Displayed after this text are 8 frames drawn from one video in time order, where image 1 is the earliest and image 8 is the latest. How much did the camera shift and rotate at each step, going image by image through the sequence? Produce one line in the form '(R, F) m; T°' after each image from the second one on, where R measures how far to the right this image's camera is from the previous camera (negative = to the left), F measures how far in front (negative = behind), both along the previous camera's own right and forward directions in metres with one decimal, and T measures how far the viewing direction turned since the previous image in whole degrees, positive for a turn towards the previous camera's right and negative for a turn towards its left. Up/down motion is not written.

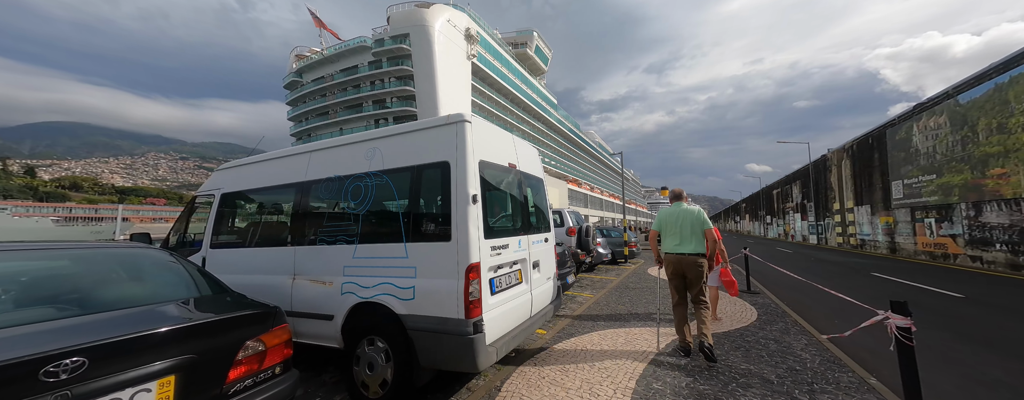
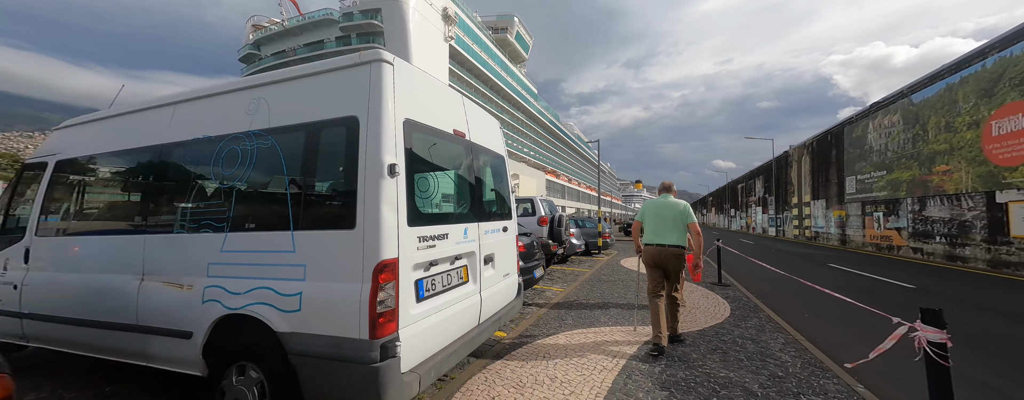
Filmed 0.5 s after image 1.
(+0.2, +0.6) m; +4°
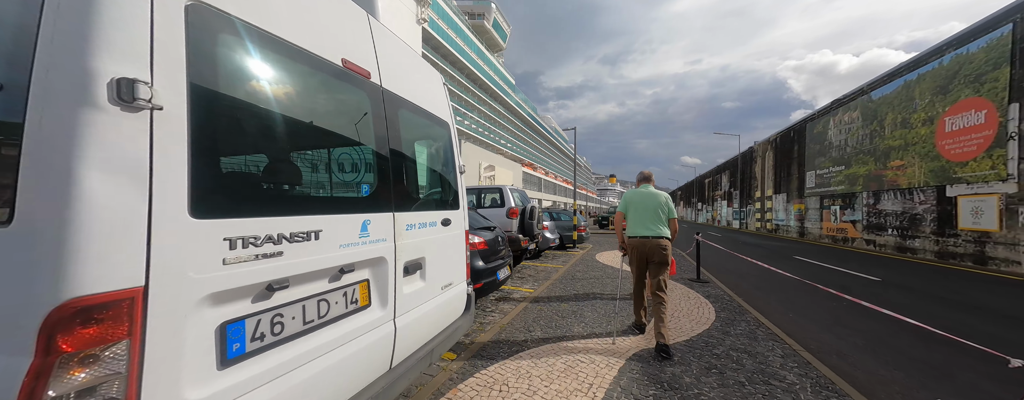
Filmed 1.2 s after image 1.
(+0.2, +0.8) m; +5°
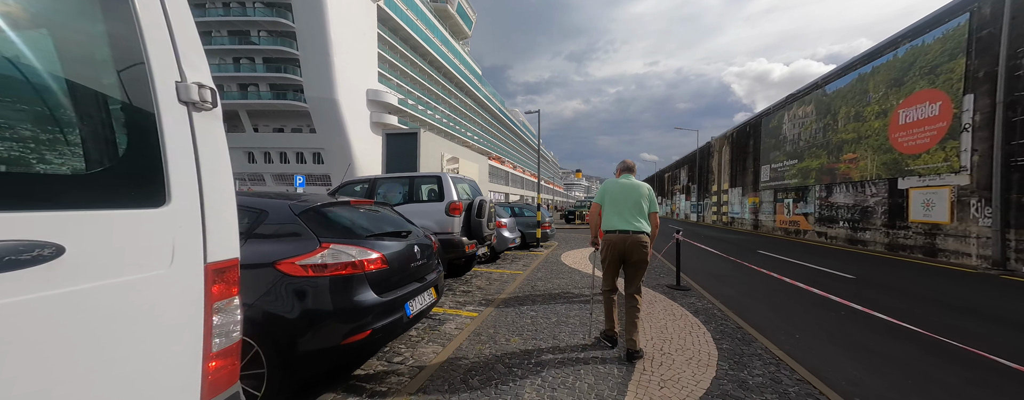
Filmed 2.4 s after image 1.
(+0.5, +1.5) m; +6°
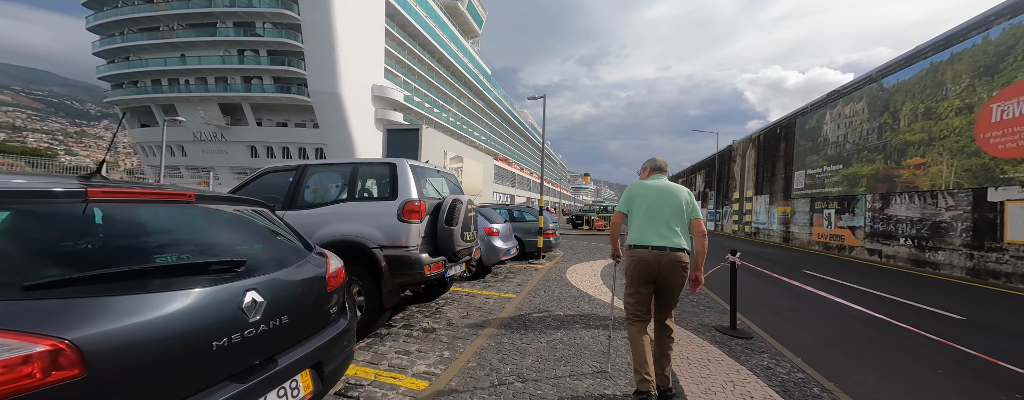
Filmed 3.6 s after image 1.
(+0.3, +1.7) m; -1°
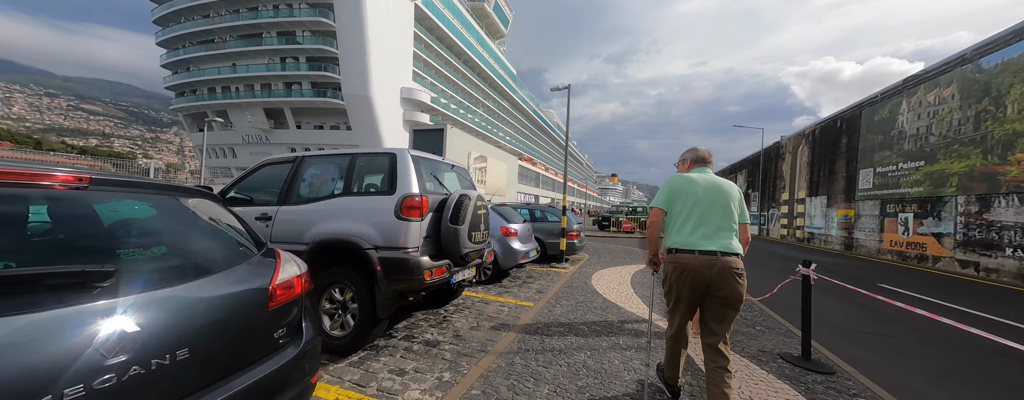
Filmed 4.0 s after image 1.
(+0.1, +0.6) m; -5°
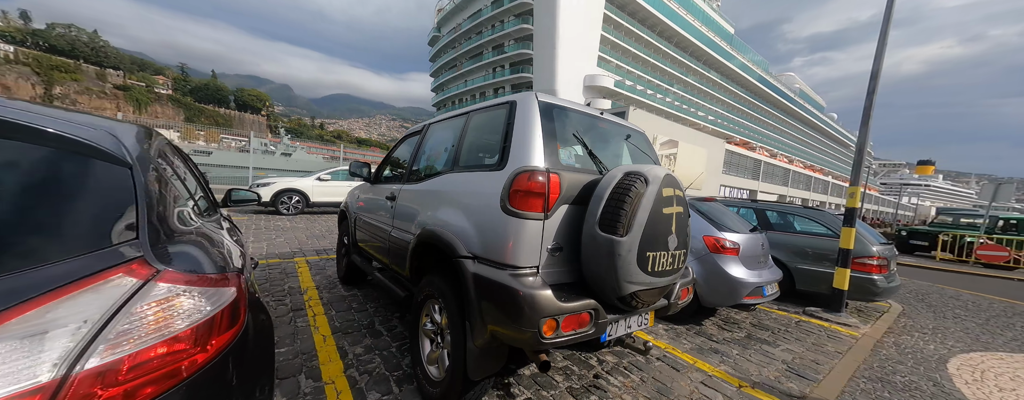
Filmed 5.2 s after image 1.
(-0.2, +1.7) m; -34°
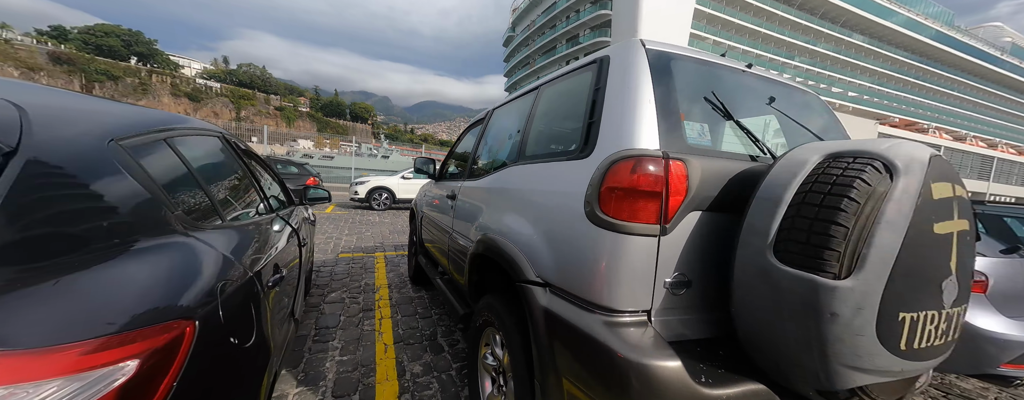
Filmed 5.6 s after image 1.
(-0.1, +0.6) m; -14°
